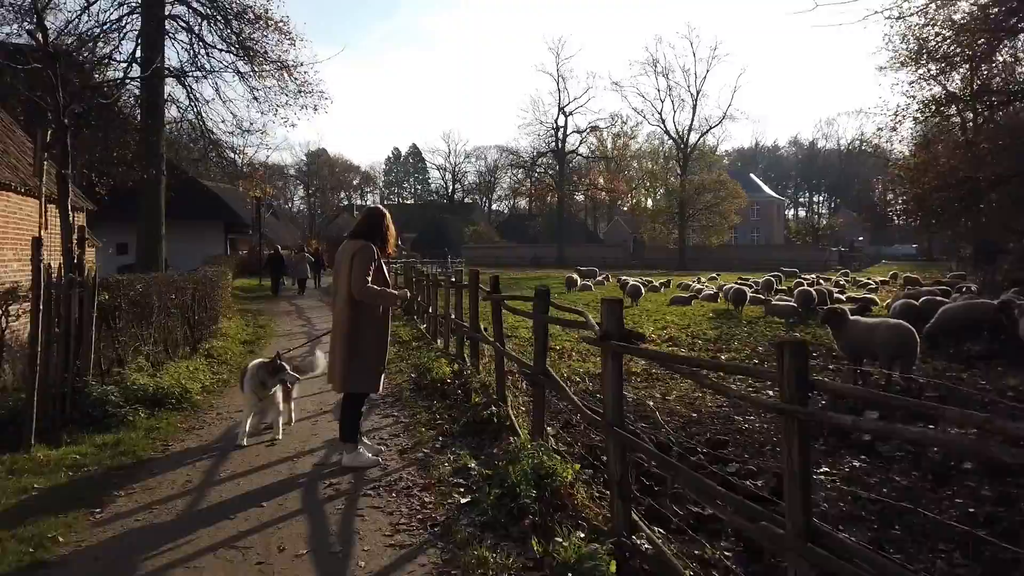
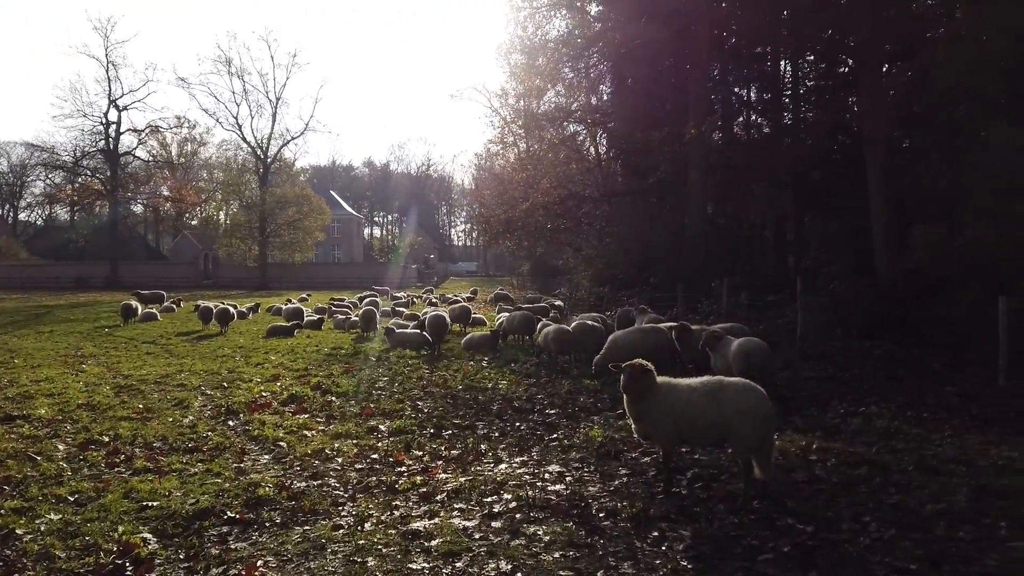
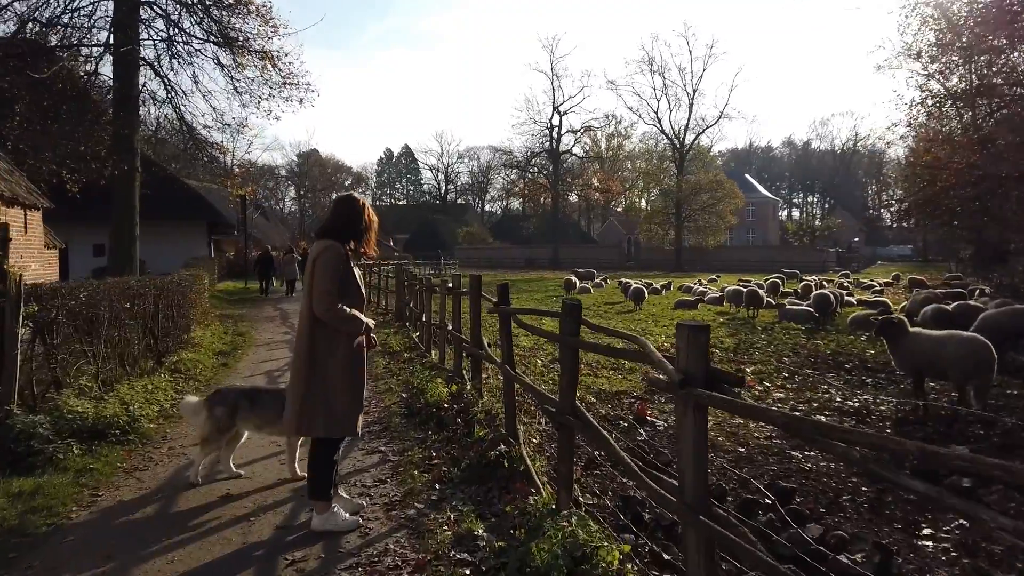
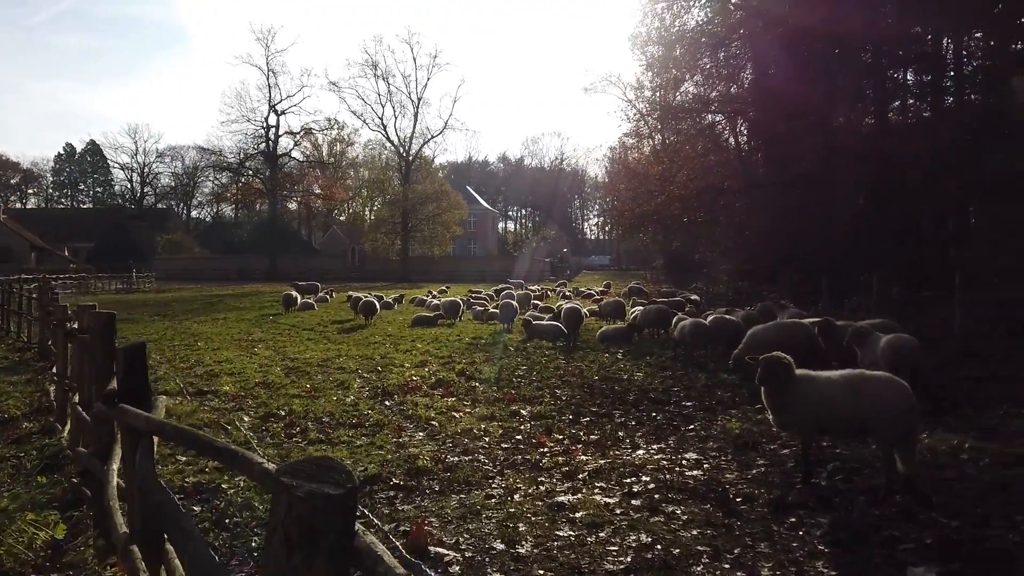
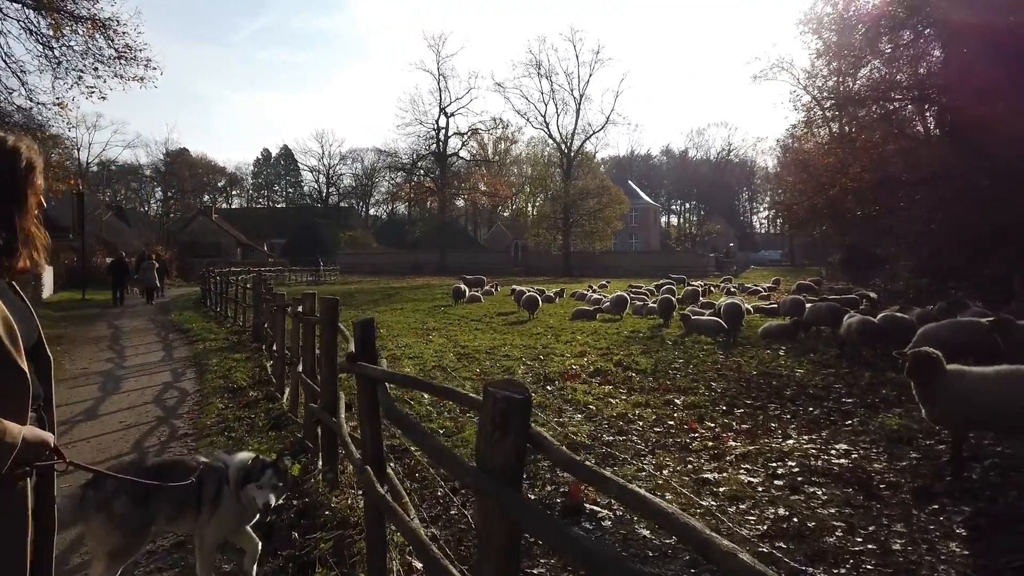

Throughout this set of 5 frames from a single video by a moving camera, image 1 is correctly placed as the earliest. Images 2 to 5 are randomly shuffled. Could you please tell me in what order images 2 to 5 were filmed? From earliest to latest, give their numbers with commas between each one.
3, 5, 4, 2
